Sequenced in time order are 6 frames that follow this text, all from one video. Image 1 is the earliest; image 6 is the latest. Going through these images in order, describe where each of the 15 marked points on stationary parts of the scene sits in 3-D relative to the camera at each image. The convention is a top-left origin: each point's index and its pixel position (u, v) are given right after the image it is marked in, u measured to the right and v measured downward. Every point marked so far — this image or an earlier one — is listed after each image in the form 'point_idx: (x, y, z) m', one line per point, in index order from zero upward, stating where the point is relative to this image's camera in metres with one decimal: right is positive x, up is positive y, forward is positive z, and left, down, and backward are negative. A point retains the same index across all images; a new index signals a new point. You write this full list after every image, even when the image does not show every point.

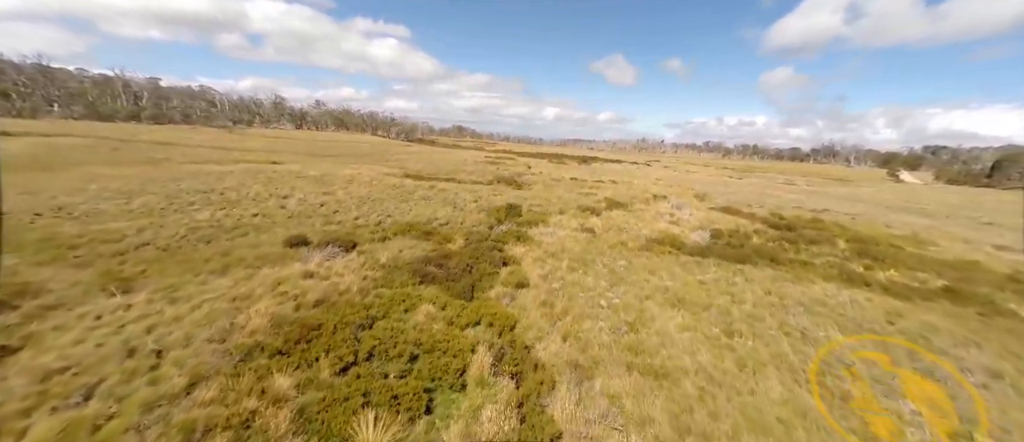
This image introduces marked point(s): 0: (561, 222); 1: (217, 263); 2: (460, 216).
0: (+2.5, 0.0, +18.4) m
1: (-8.8, -1.2, +11.0) m
2: (-2.6, +0.3, +18.2) m
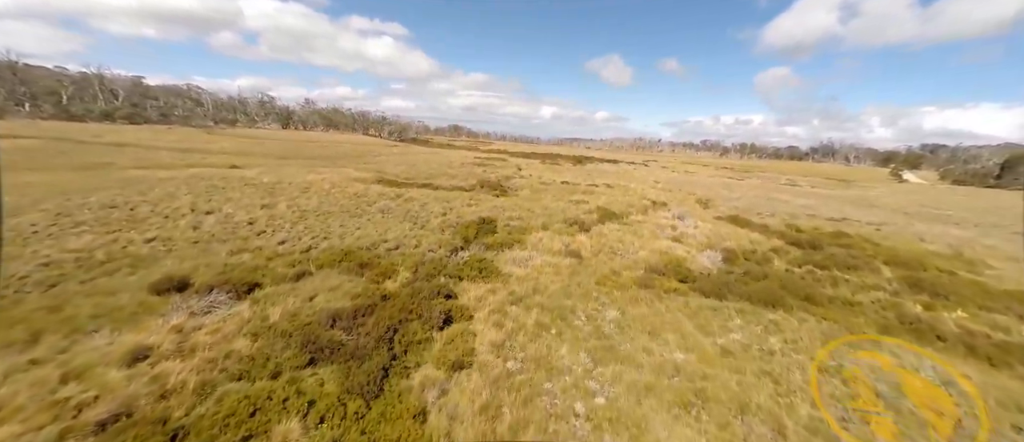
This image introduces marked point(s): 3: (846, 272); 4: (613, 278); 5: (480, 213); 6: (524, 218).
0: (+1.2, -0.9, +15.1) m
1: (-10.0, -2.2, +7.6) m
2: (-3.9, -0.6, +14.9) m
3: (+12.3, -1.9, +13.6) m
4: (+3.2, -1.8, +11.7) m
5: (-1.7, +0.5, +19.3) m
6: (+0.6, +0.2, +19.2) m
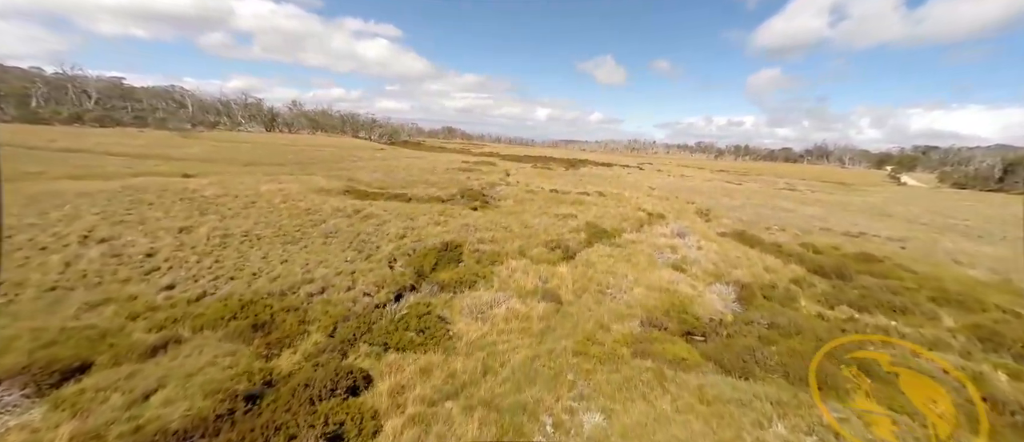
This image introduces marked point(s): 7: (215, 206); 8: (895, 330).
0: (0.0, -1.9, +12.2) m
1: (-11.1, -3.2, +4.5) m
2: (-5.1, -1.6, +11.9) m
3: (+11.1, -2.8, +10.8) m
4: (+2.1, -2.8, +8.7) m
5: (-3.0, -0.5, +16.3) m
6: (-0.6, -0.8, +16.2) m
7: (-15.6, +0.8, +19.3) m
8: (+10.4, -3.0, +10.0) m
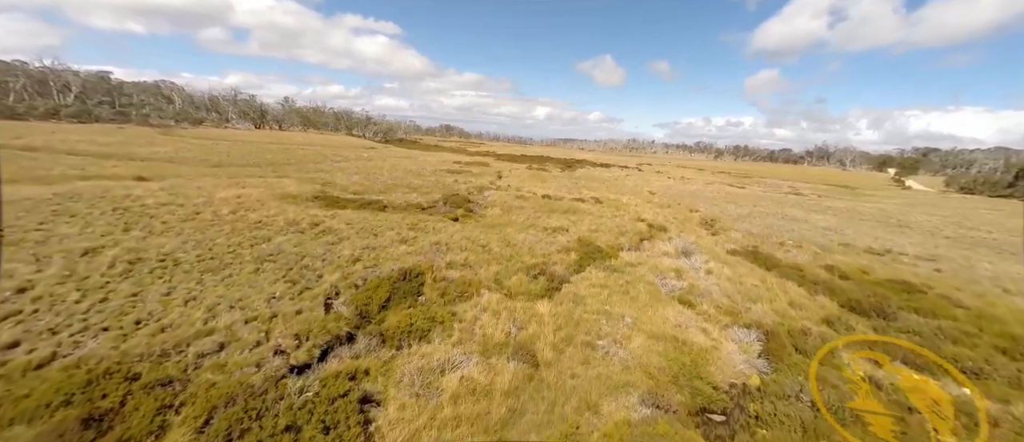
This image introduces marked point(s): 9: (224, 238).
0: (-0.9, -2.7, +9.6) m
1: (-12.0, -3.9, +1.9) m
2: (-5.9, -2.4, +9.3) m
3: (+10.3, -3.7, +8.3) m
4: (+1.2, -3.6, +6.2) m
5: (-3.8, -1.3, +13.8) m
6: (-1.5, -1.6, +13.7) m
7: (-16.5, +0.1, +16.7) m
8: (+9.5, -3.8, +7.5) m
9: (-11.4, -0.7, +14.6) m
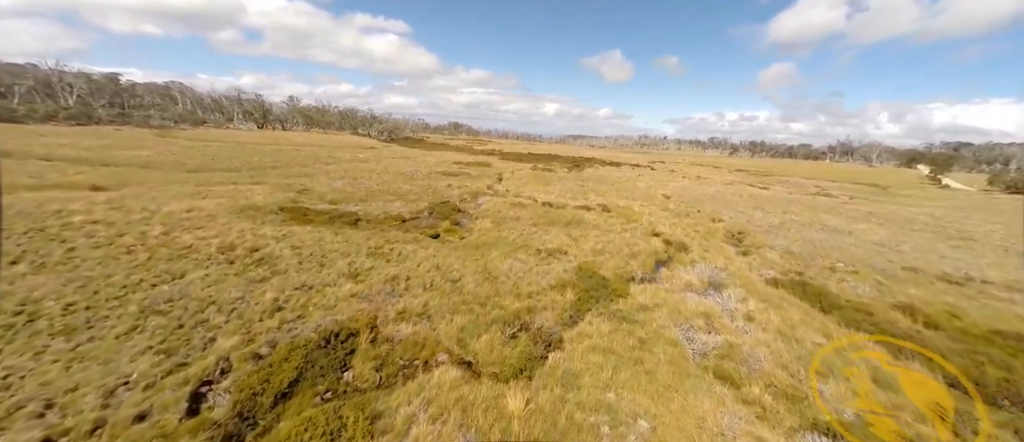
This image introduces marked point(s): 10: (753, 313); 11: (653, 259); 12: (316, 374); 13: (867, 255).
0: (-1.7, -3.6, +6.3) m
1: (-13.0, -5.0, -1.0) m
2: (-6.8, -3.4, +6.1) m
3: (+9.4, -4.6, +4.7) m
4: (+0.3, -4.6, +2.9) m
5: (-4.6, -2.2, +10.5) m
6: (-2.2, -2.5, +10.4) m
7: (-17.1, -0.8, +13.8) m
8: (+8.6, -4.8, +3.9) m
9: (-12.1, -1.7, +11.6) m
10: (+7.5, -2.9, +11.6) m
11: (+6.1, -1.7, +16.0) m
12: (-4.1, -3.2, +7.8) m
13: (+18.6, -1.7, +19.1) m
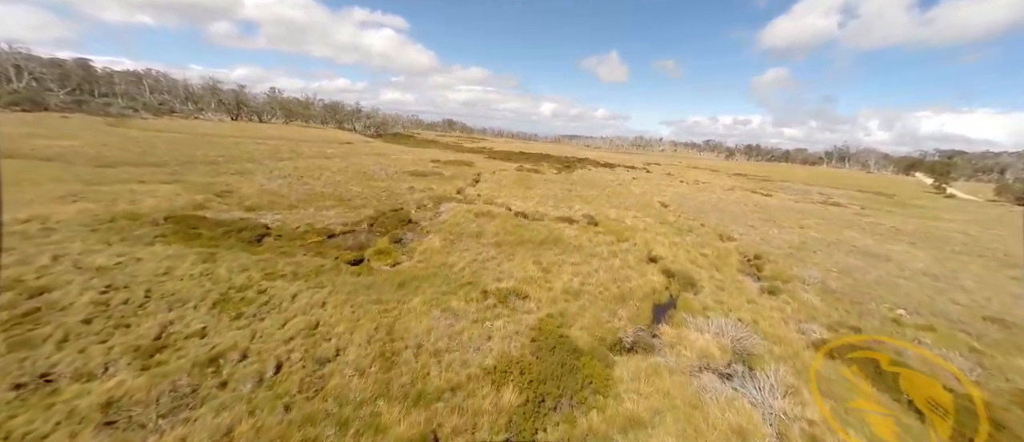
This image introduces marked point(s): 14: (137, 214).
0: (-3.5, -4.5, +1.6) m
1: (-14.7, -5.6, -6.0) m
2: (-8.5, -4.1, +1.3) m
3: (+7.6, -5.7, +0.1) m
4: (-1.5, -5.5, -1.8) m
5: (-6.4, -3.0, +5.7) m
6: (-4.1, -3.3, +5.6) m
7: (-19.0, -1.4, +8.8) m
8: (+6.9, -5.8, -0.7) m
9: (-13.9, -2.3, +6.6) m
10: (+5.7, -3.8, +7.0) m
11: (+4.2, -2.6, +11.4) m
12: (-5.9, -3.9, +3.0) m
13: (+16.6, -2.9, +14.6) m
14: (-17.1, +0.4, +16.8) m
